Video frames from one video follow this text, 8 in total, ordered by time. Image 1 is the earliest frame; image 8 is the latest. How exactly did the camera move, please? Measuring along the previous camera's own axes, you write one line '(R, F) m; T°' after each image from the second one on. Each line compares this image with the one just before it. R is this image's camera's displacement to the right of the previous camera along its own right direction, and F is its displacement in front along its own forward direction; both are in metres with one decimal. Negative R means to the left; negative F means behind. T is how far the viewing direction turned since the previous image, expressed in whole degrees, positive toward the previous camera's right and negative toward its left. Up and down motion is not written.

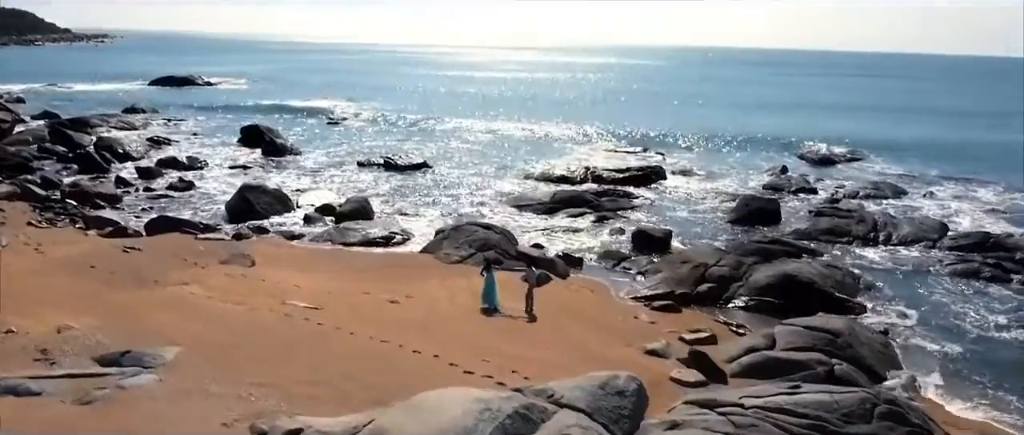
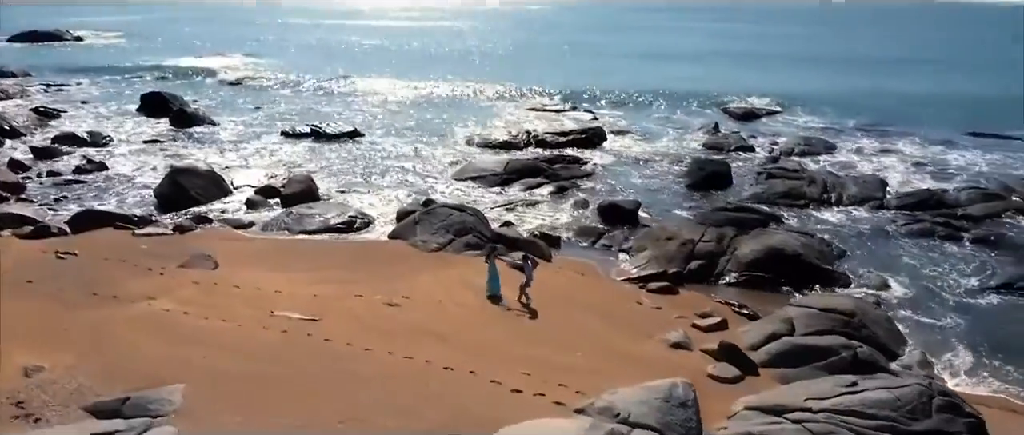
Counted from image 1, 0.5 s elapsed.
(-1.9, +1.0) m; +8°
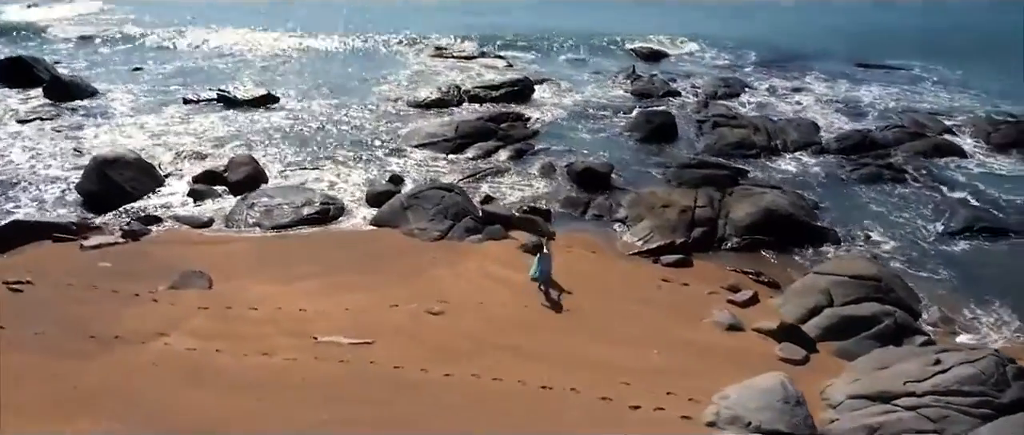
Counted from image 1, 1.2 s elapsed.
(-2.8, +1.0) m; +11°
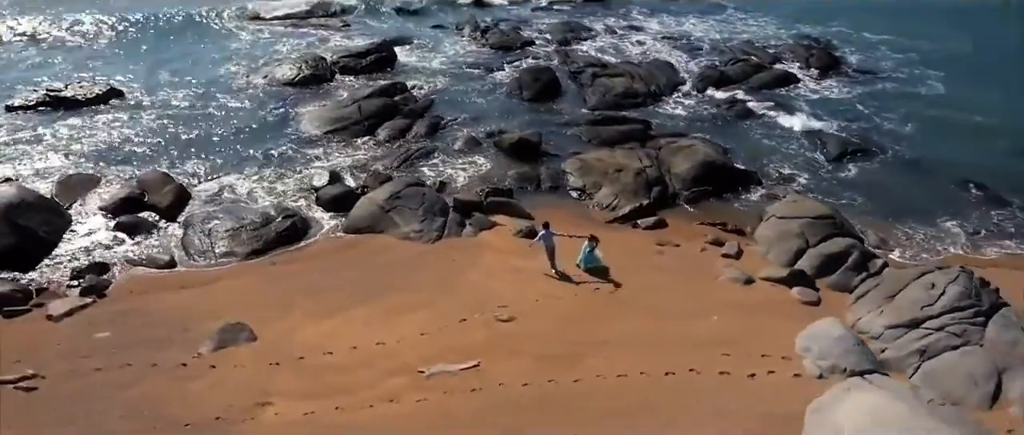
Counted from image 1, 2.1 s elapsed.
(-4.3, +0.4) m; +18°
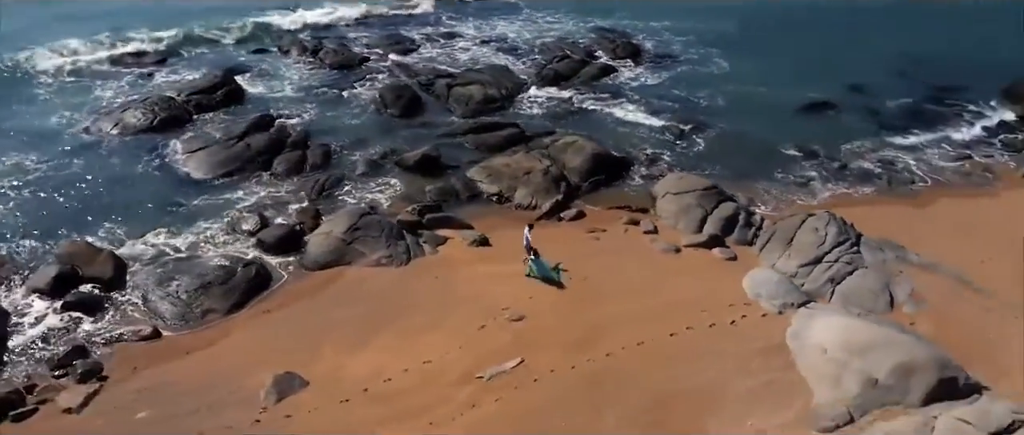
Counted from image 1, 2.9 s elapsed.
(-4.0, -1.0) m; +18°
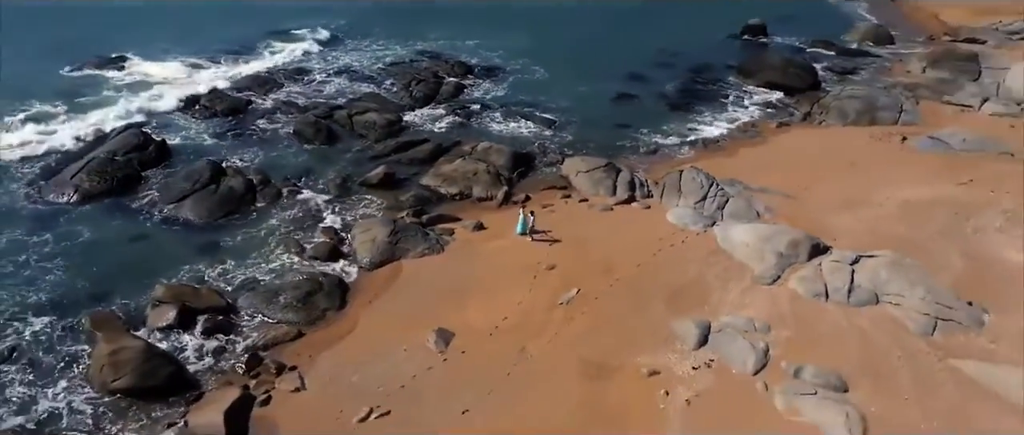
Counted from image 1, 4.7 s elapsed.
(-7.4, -4.5) m; +20°
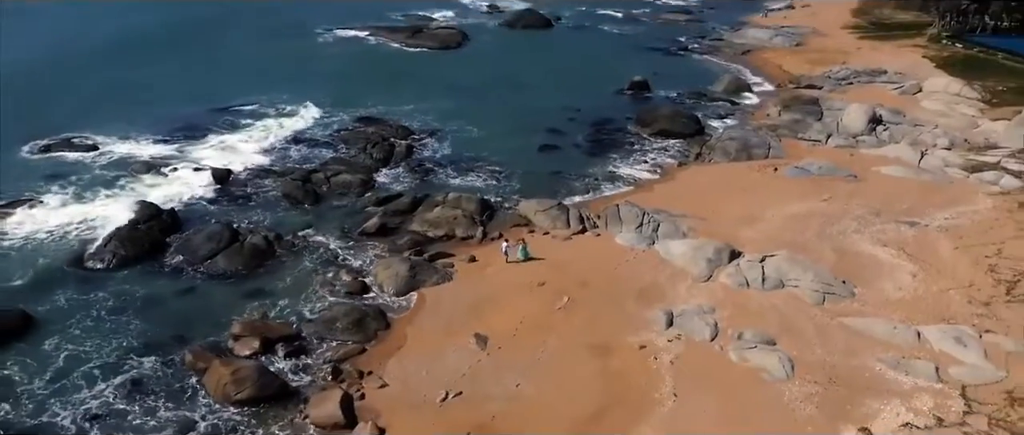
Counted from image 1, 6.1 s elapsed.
(-3.9, -5.3) m; +9°
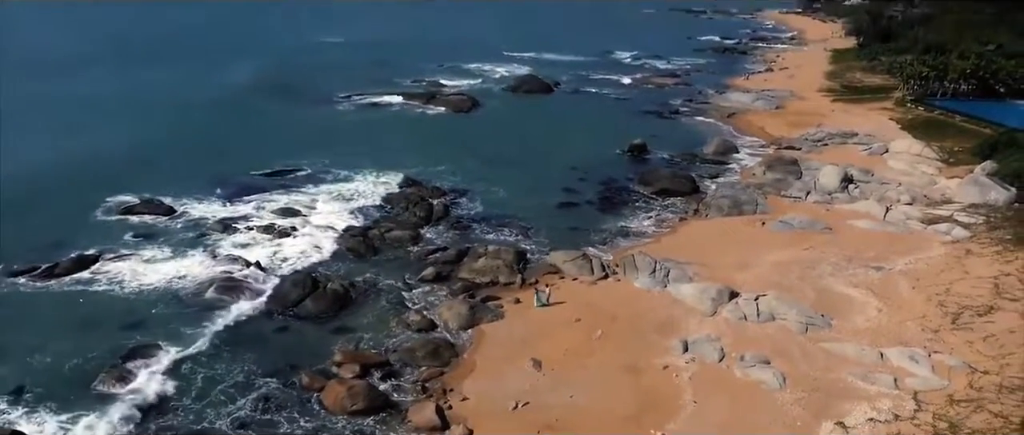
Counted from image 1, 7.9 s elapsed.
(-2.2, -5.8) m; +1°
